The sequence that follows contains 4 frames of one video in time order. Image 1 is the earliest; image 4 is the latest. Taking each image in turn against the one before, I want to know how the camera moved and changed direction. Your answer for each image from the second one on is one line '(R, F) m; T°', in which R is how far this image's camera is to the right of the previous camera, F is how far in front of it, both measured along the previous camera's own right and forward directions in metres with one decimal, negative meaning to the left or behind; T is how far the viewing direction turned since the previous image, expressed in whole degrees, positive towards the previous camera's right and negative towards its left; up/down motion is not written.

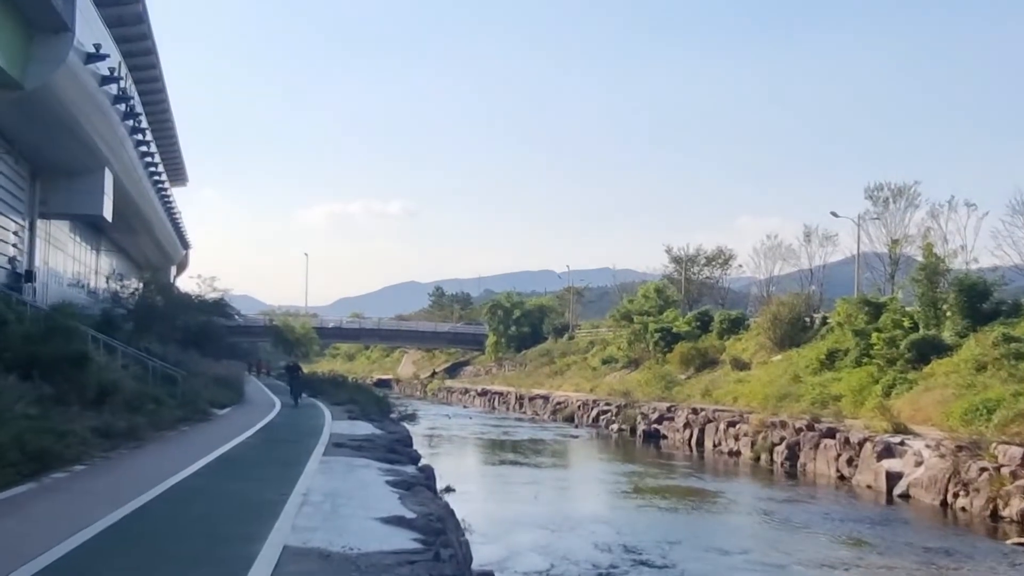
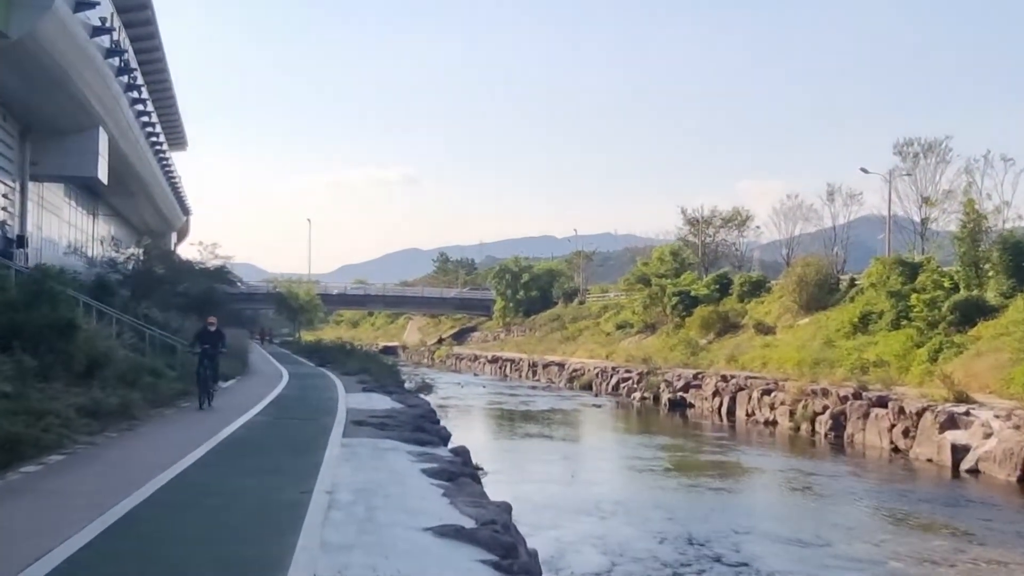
(-0.5, +1.9) m; 0°
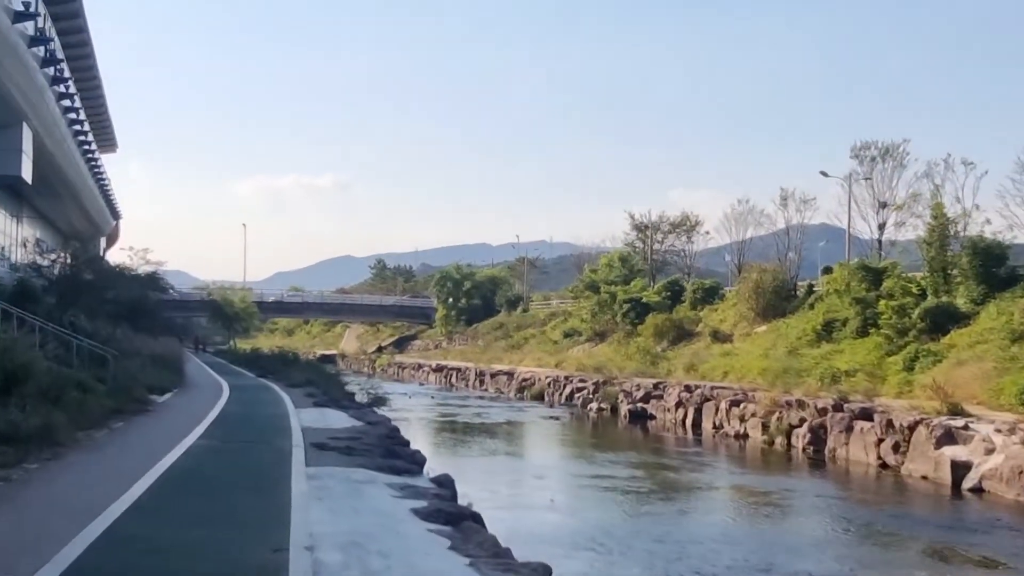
(-0.6, +1.8) m; +4°
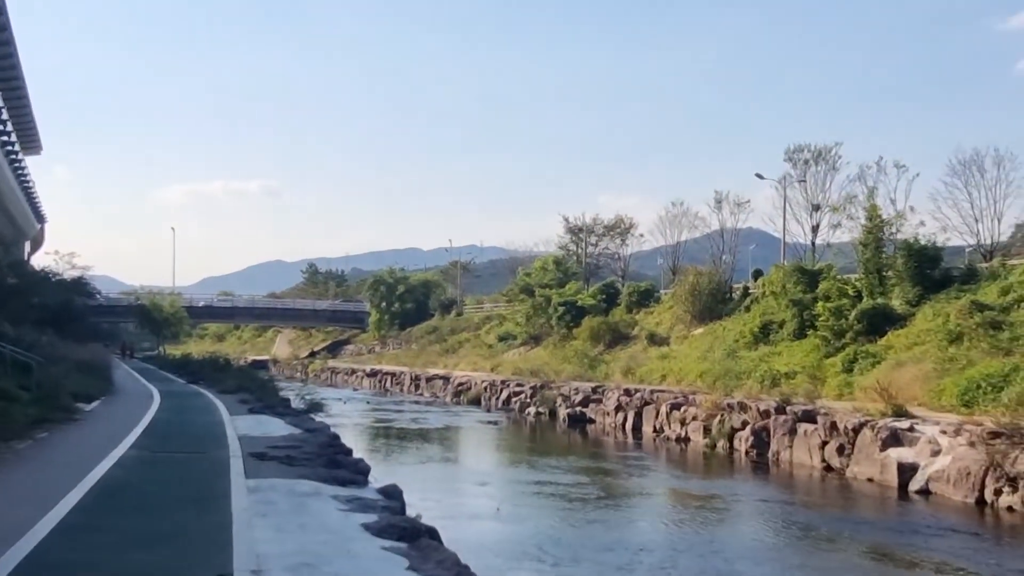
(-0.2, +0.5) m; +4°
